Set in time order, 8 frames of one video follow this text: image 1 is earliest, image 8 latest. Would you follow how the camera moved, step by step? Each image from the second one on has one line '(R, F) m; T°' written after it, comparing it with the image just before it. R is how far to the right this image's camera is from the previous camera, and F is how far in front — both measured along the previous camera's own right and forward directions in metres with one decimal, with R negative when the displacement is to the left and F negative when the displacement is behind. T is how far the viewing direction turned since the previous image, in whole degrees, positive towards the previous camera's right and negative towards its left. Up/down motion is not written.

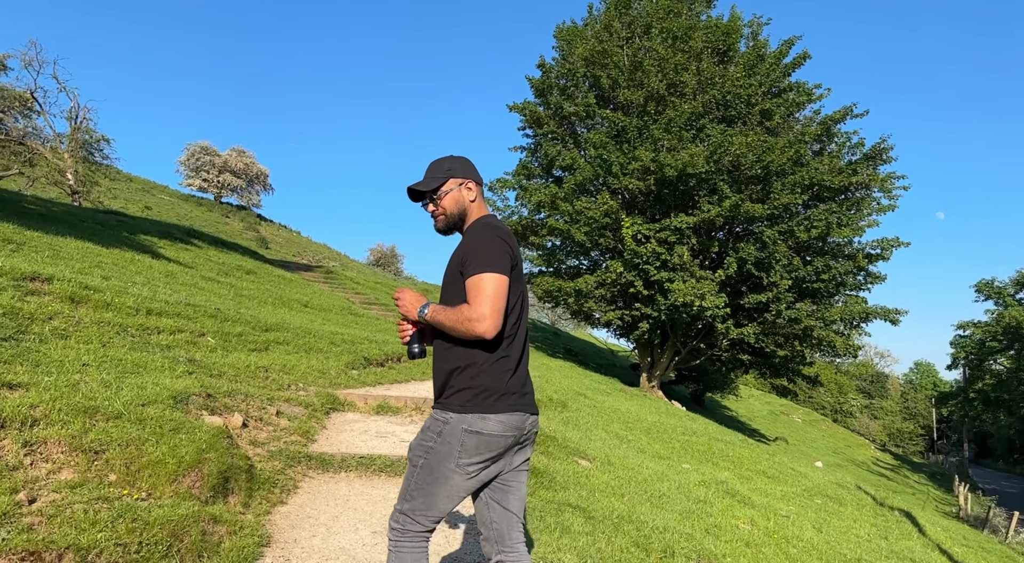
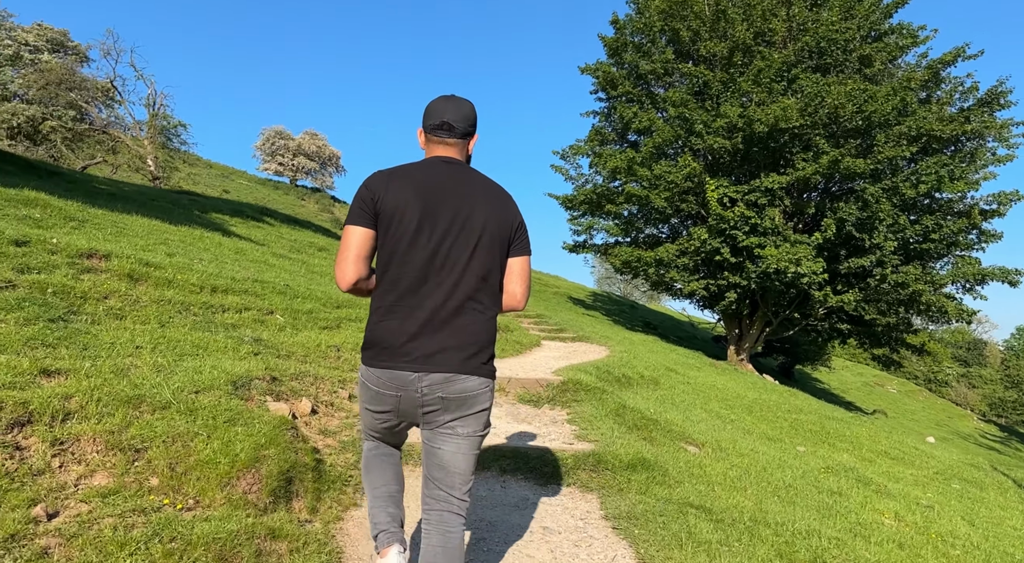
(-0.3, +1.1) m; -6°
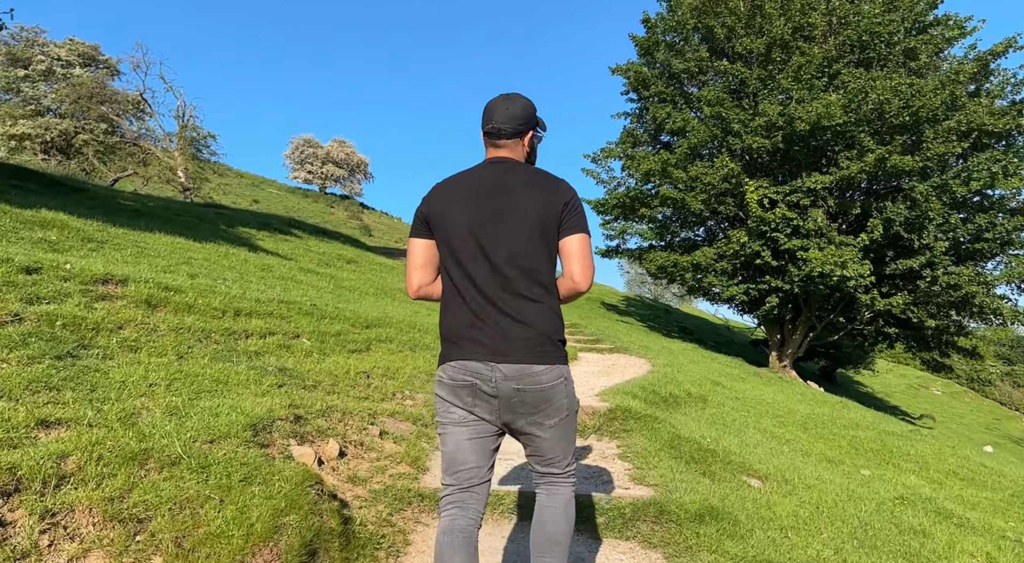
(-0.2, +0.6) m; -3°
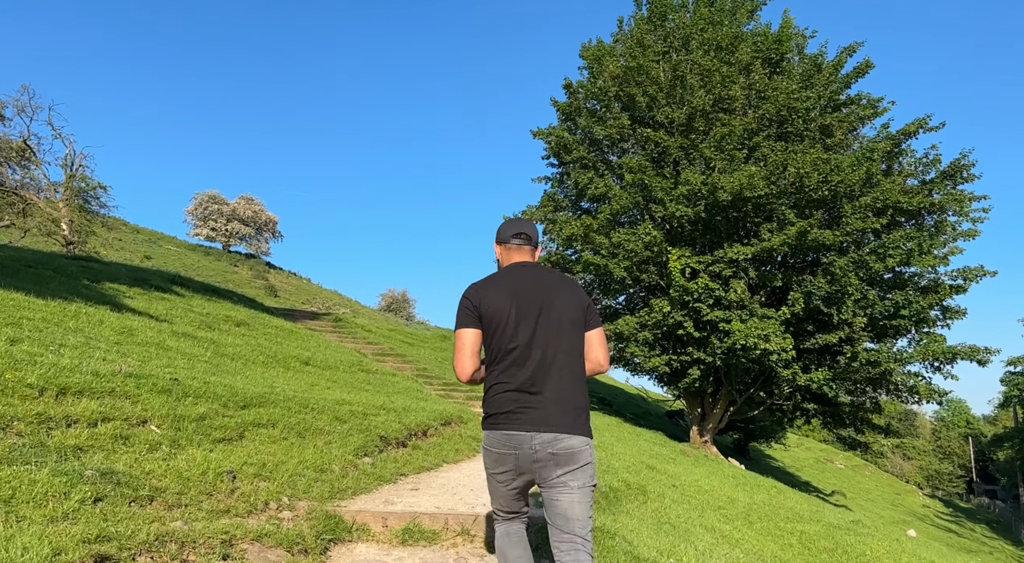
(0.0, +1.3) m; +8°
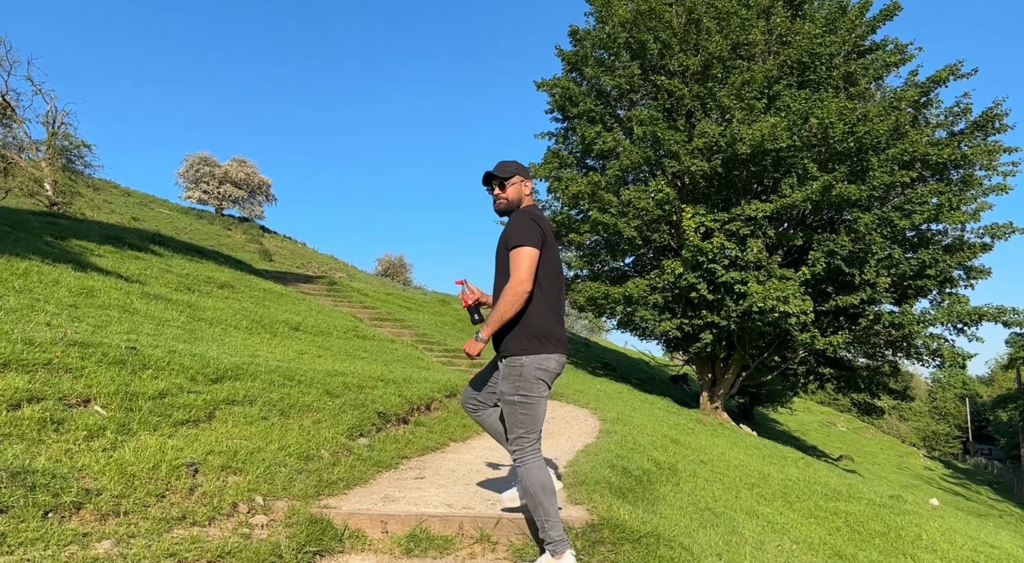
(-0.2, +1.3) m; 0°
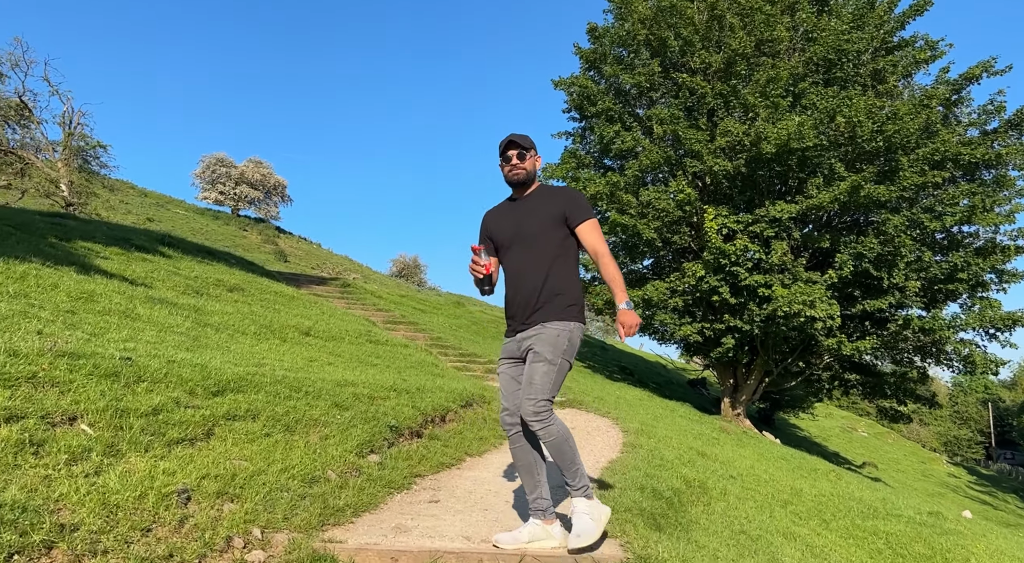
(-0.1, +0.5) m; -1°
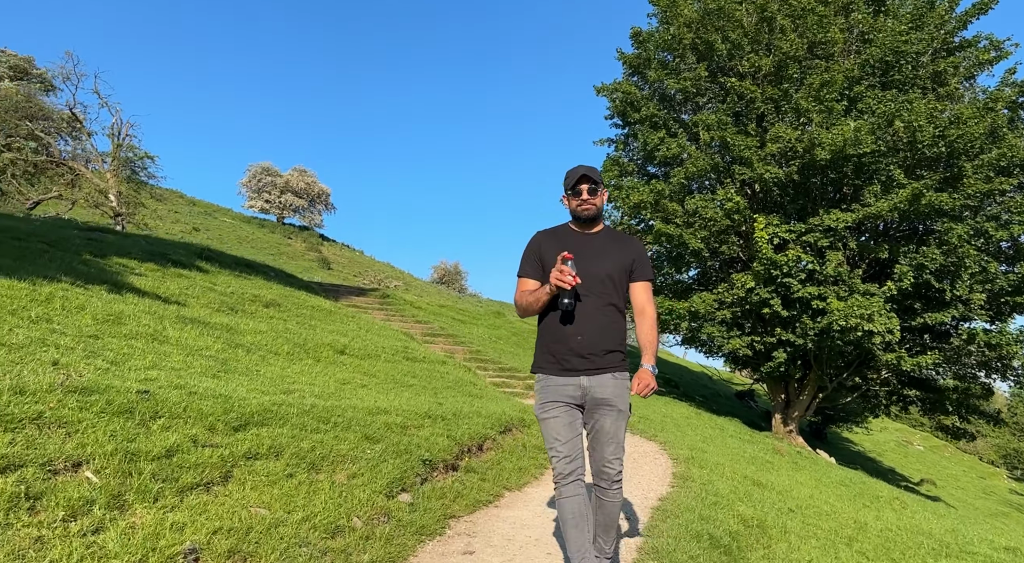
(0.0, +0.6) m; -4°
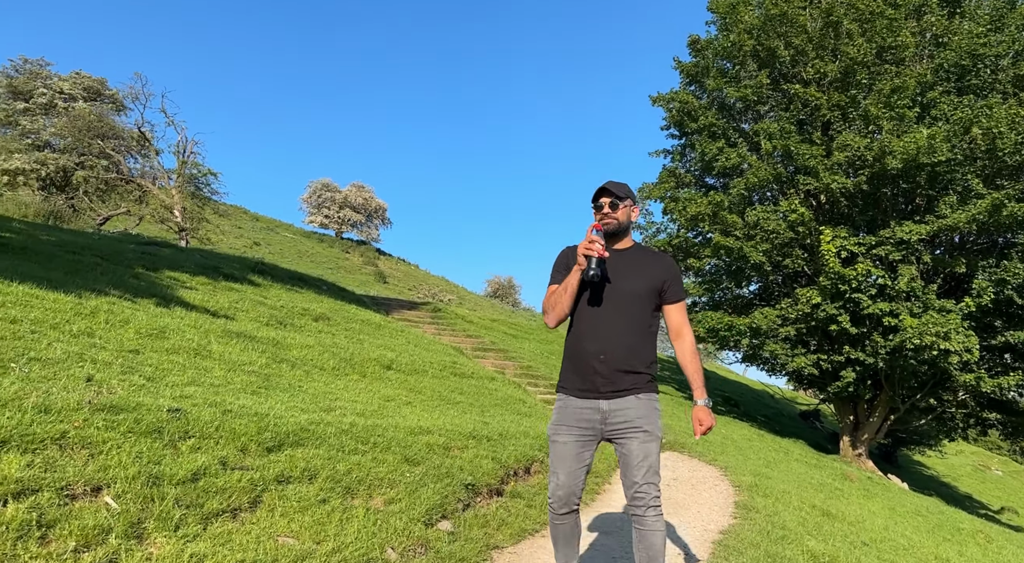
(0.0, +0.4) m; -5°
